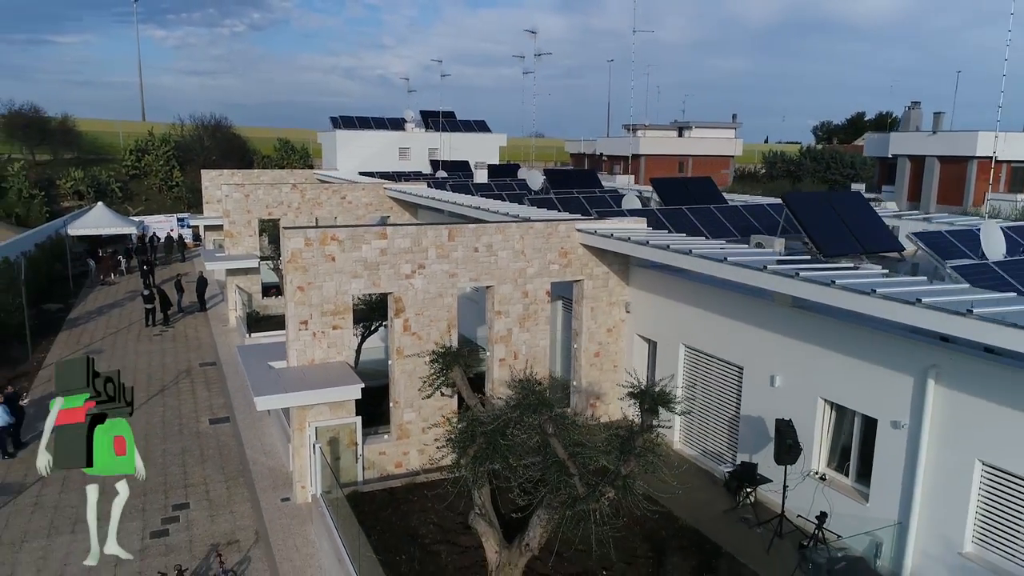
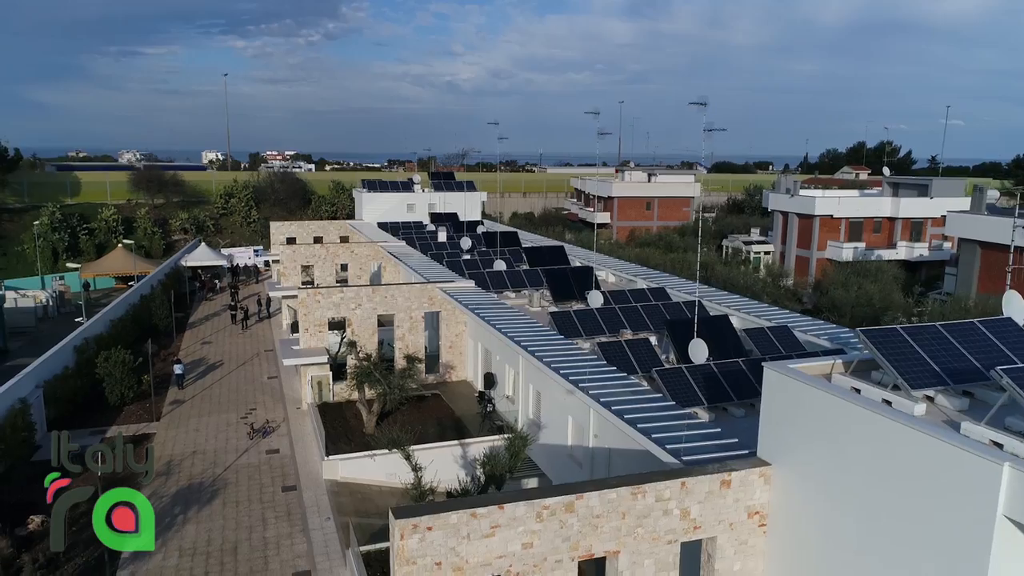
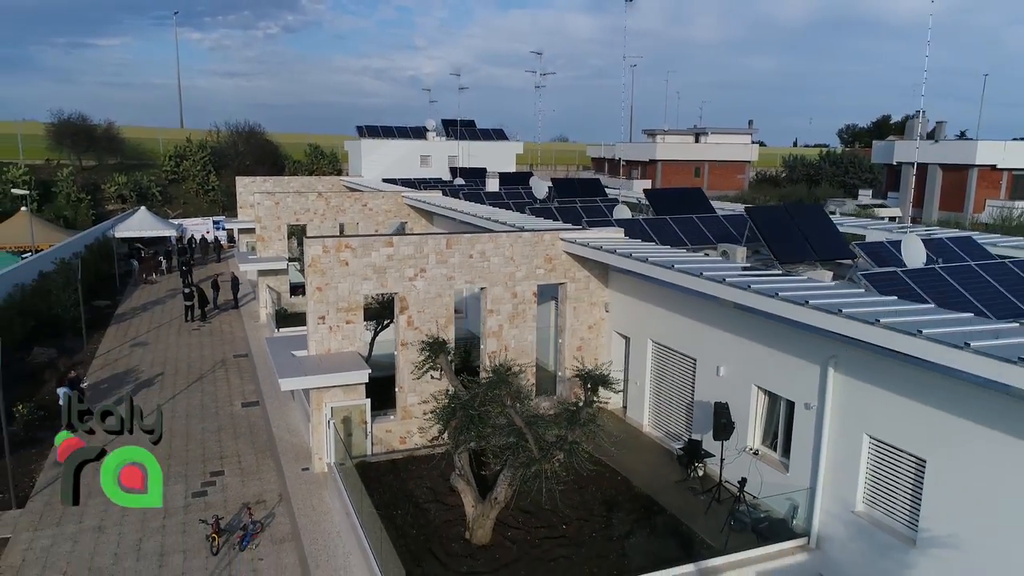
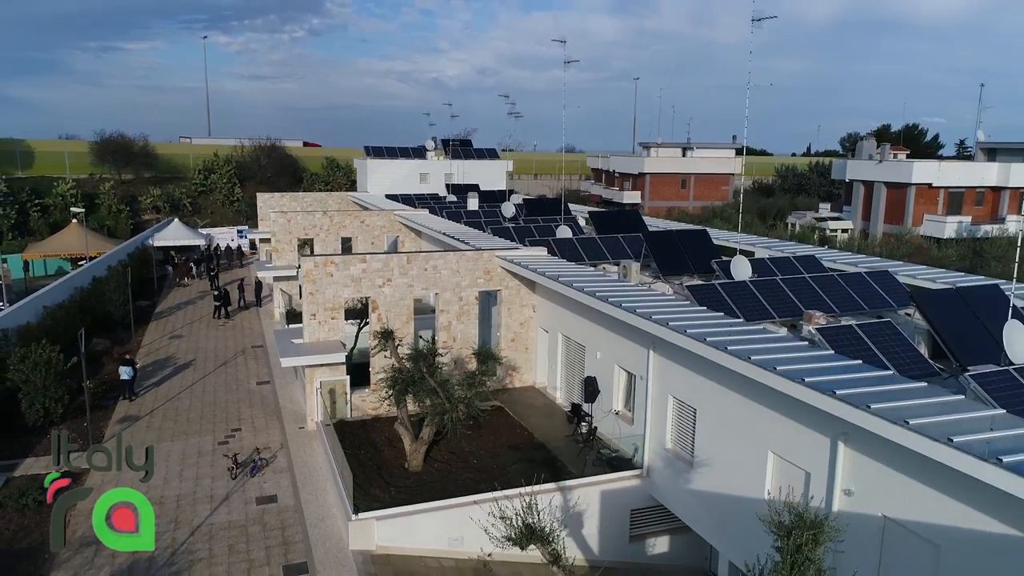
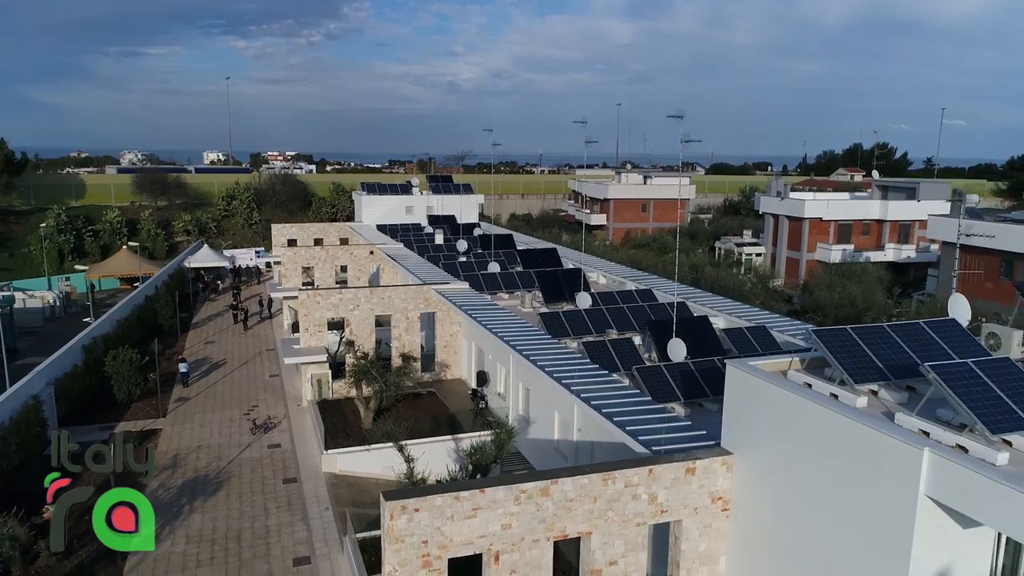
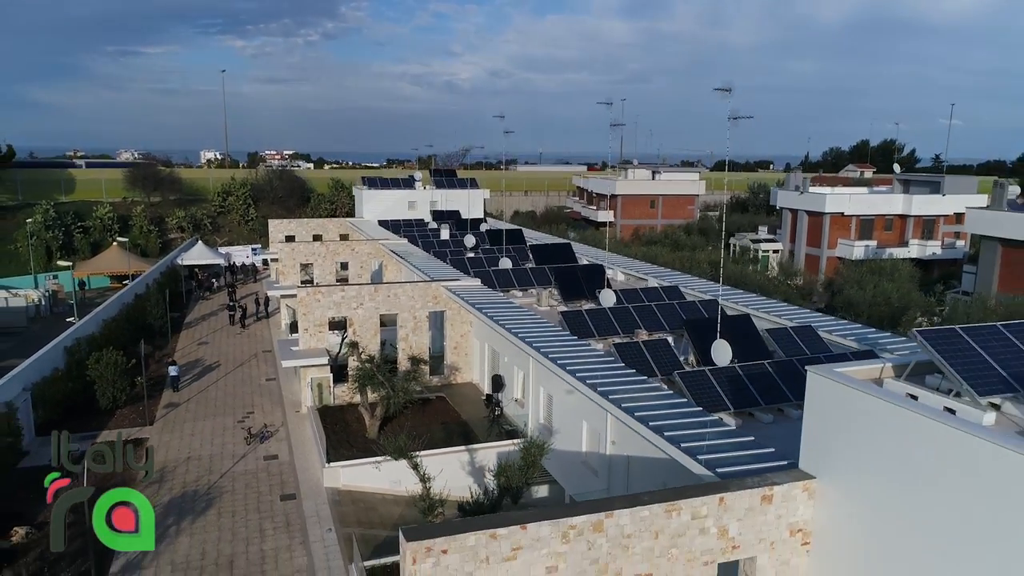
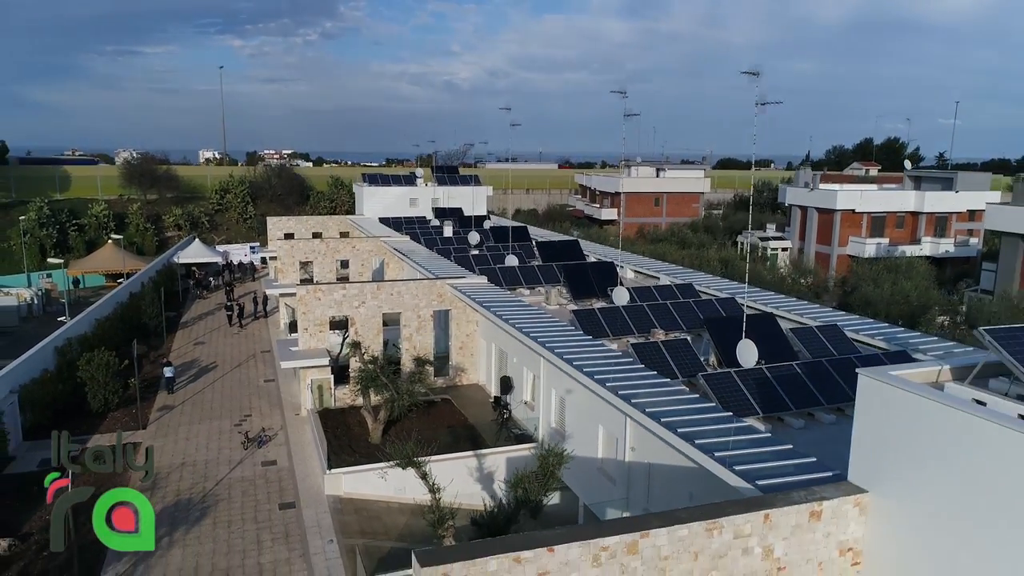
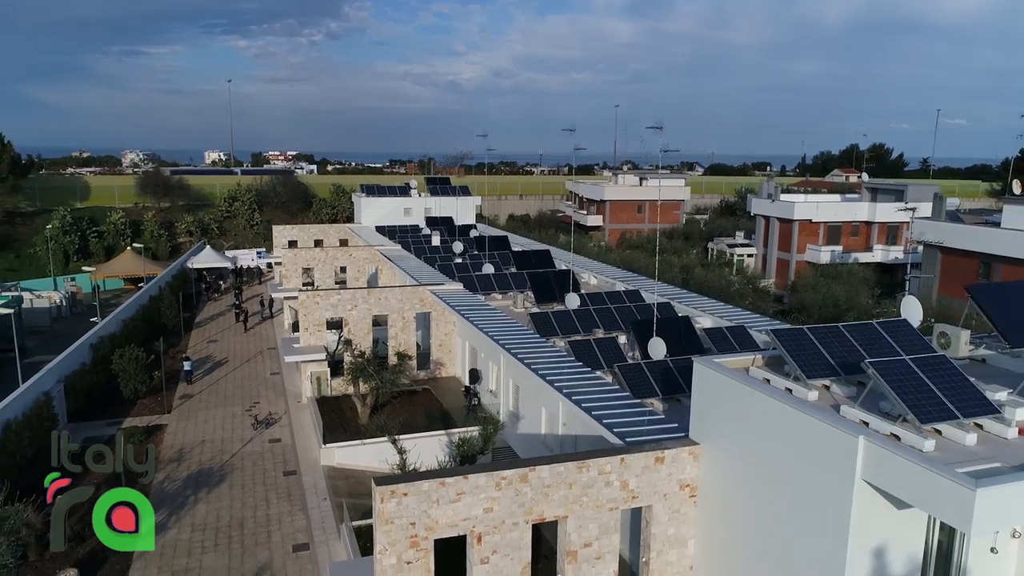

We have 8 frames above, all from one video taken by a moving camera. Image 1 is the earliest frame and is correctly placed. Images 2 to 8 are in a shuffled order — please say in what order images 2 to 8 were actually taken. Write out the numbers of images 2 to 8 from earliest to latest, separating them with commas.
3, 4, 7, 6, 2, 5, 8
